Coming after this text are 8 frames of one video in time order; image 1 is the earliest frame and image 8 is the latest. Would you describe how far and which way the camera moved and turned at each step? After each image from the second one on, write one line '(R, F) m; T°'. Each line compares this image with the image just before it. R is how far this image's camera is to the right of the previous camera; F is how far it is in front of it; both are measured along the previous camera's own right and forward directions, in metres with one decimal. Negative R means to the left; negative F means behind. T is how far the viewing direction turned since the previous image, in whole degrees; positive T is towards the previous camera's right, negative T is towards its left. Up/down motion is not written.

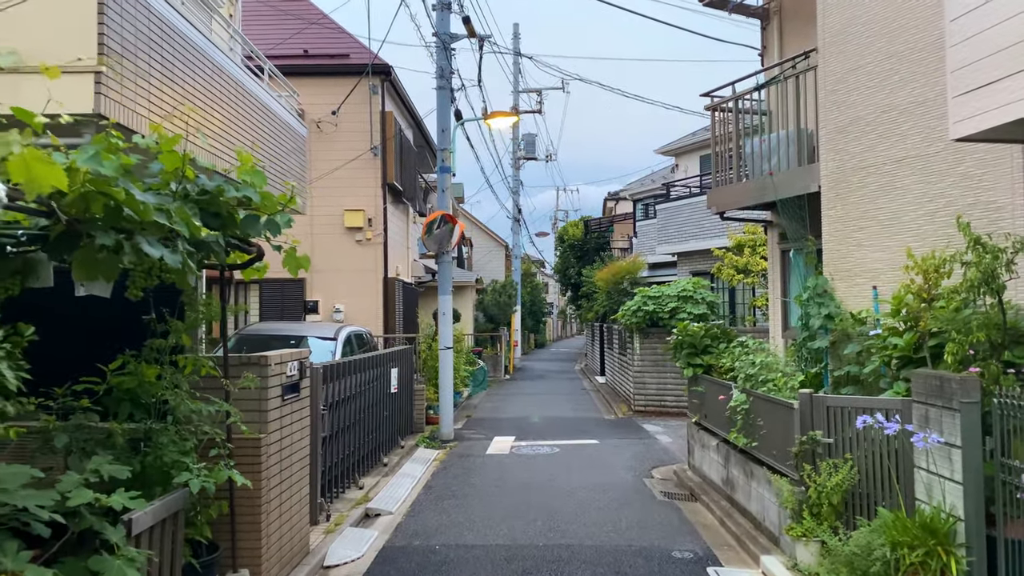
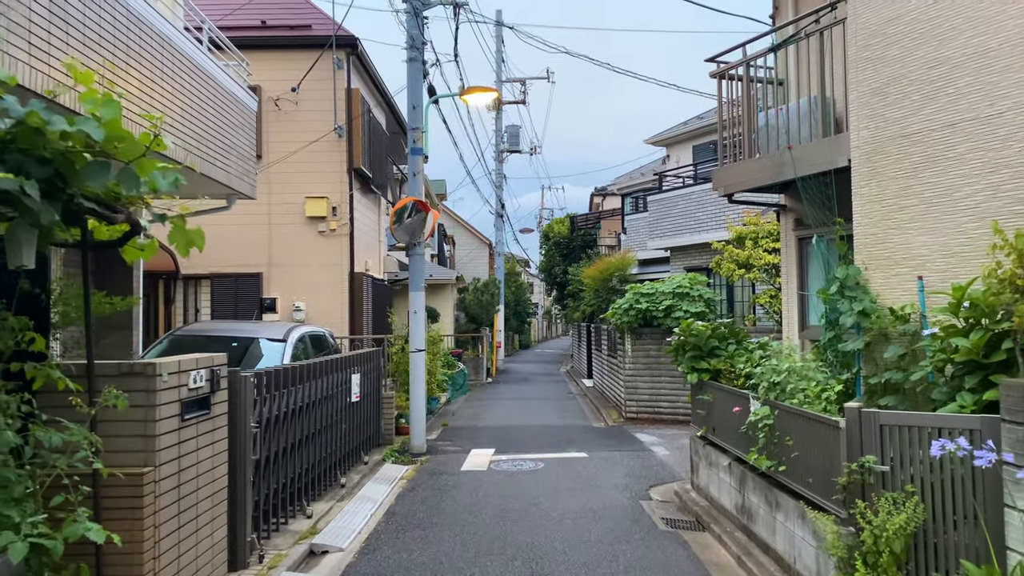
(+0.1, +1.1) m; +1°
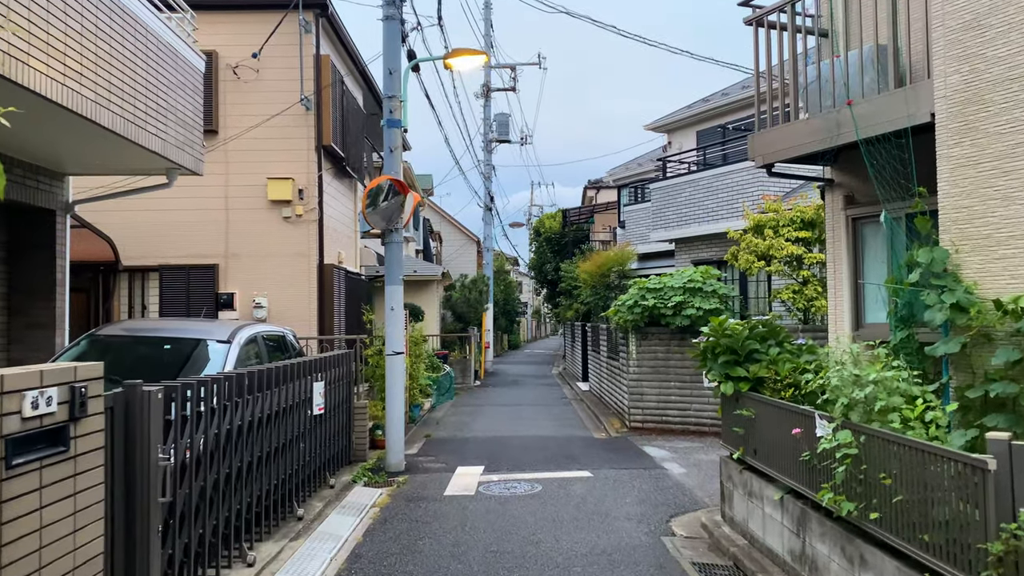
(0.0, +1.3) m; +1°
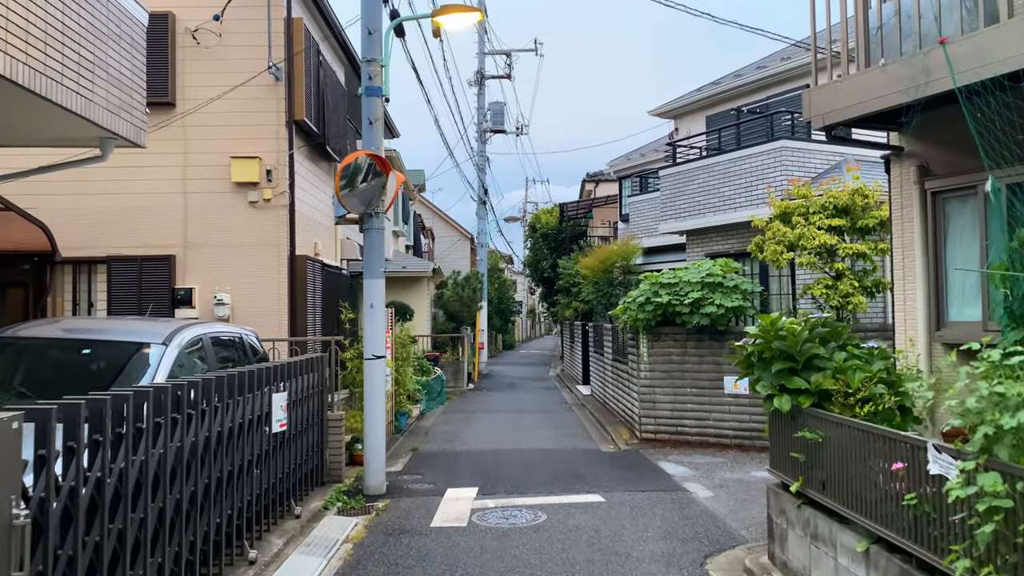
(0.0, +1.1) m; 0°
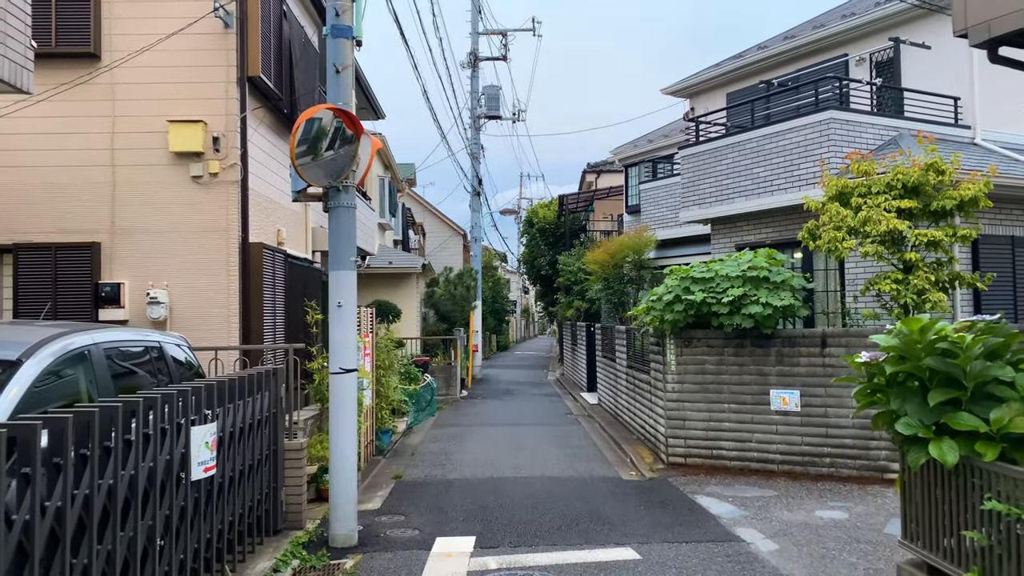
(-0.1, +1.6) m; +1°
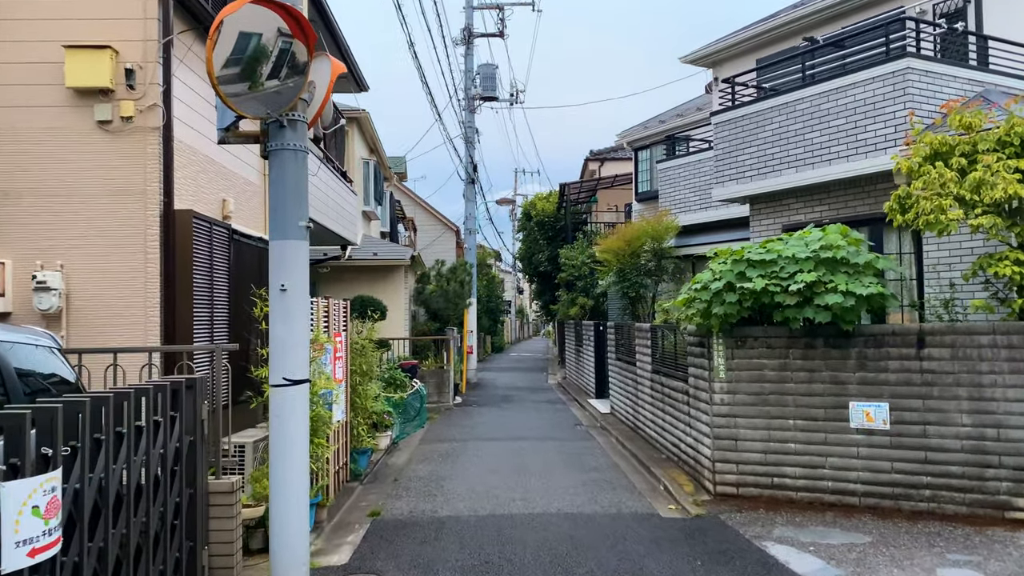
(-0.1, +1.7) m; +1°
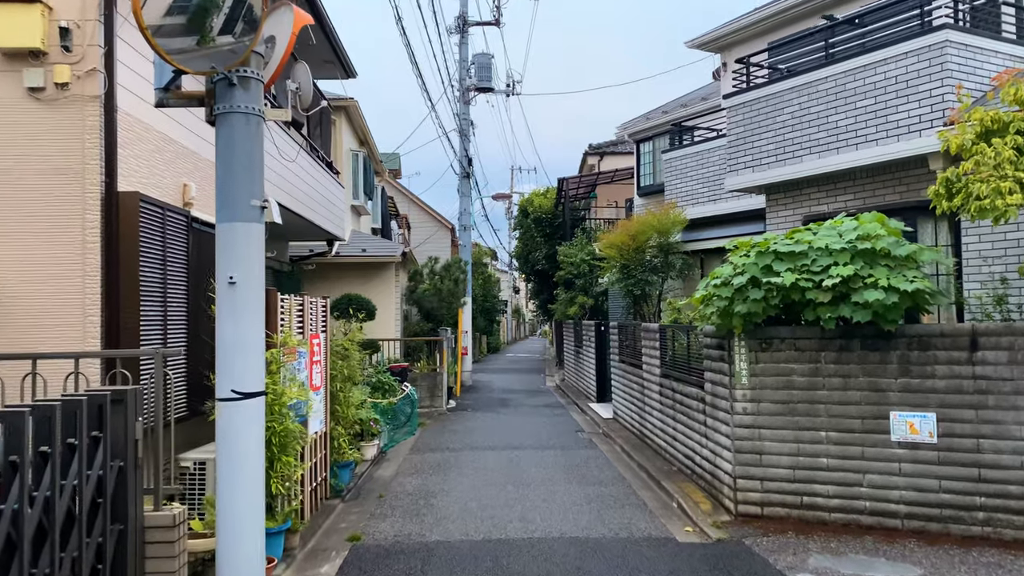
(0.0, +0.7) m; 0°
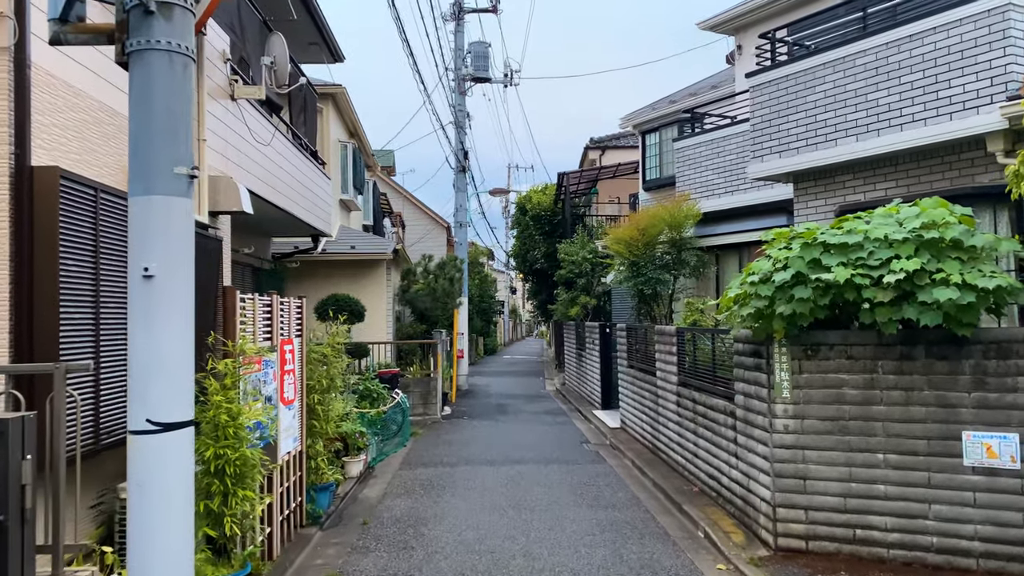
(0.0, +0.8) m; 0°
